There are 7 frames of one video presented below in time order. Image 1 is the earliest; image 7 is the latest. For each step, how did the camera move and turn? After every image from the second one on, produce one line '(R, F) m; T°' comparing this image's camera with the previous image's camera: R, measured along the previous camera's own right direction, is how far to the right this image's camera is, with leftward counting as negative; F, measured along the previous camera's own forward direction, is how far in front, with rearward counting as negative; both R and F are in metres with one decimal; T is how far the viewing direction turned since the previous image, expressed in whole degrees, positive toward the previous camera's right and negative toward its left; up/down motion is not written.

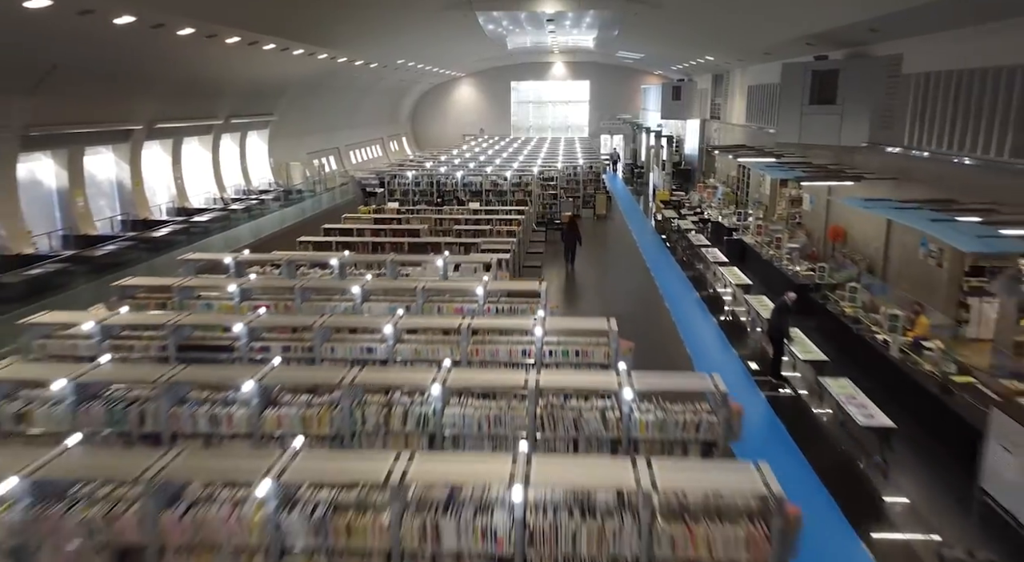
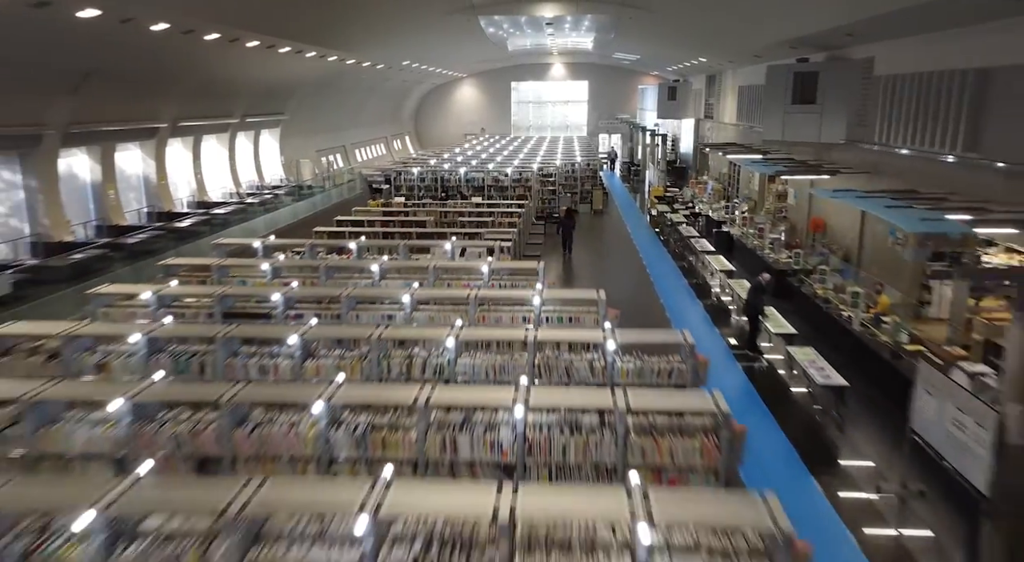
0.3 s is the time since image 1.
(0.0, -0.8) m; 0°
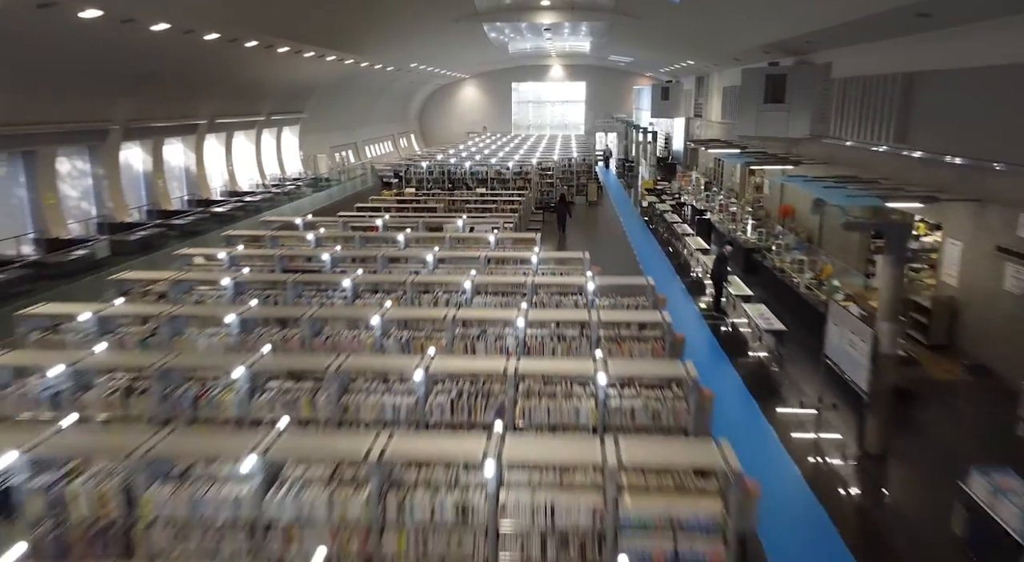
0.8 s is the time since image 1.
(+0.8, -0.6) m; -1°
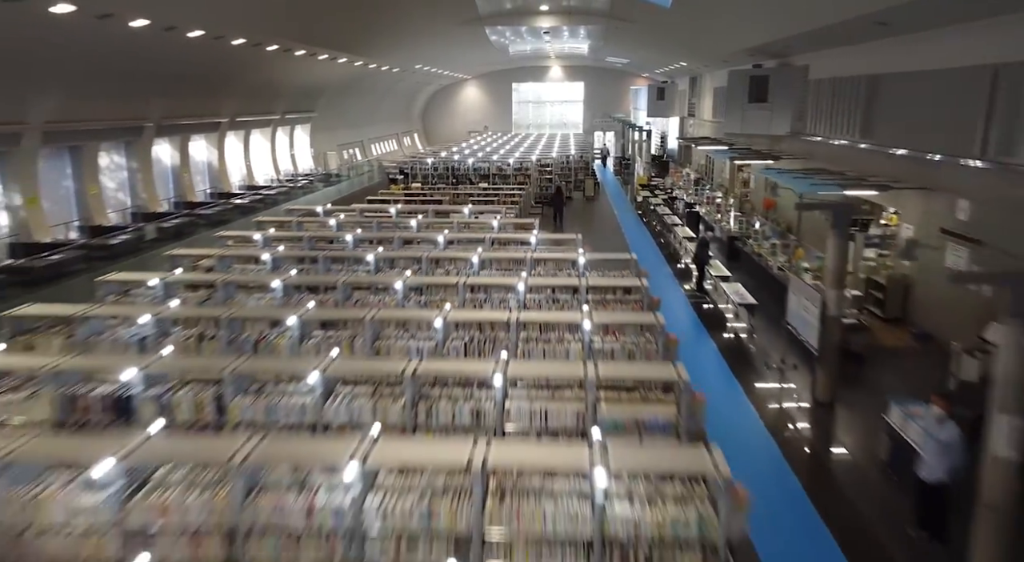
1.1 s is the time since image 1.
(0.0, -1.0) m; 0°
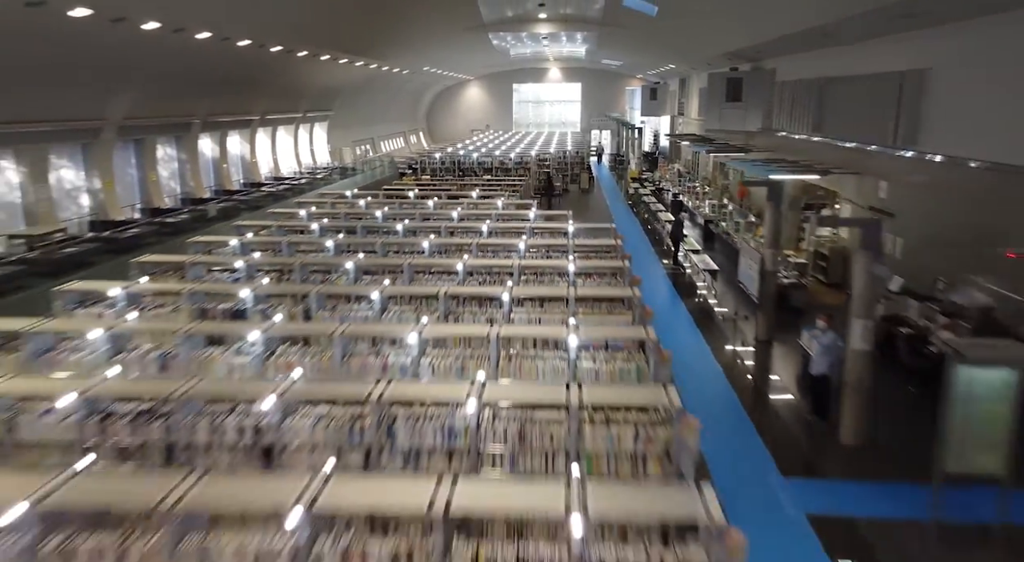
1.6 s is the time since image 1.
(0.0, -1.8) m; 0°
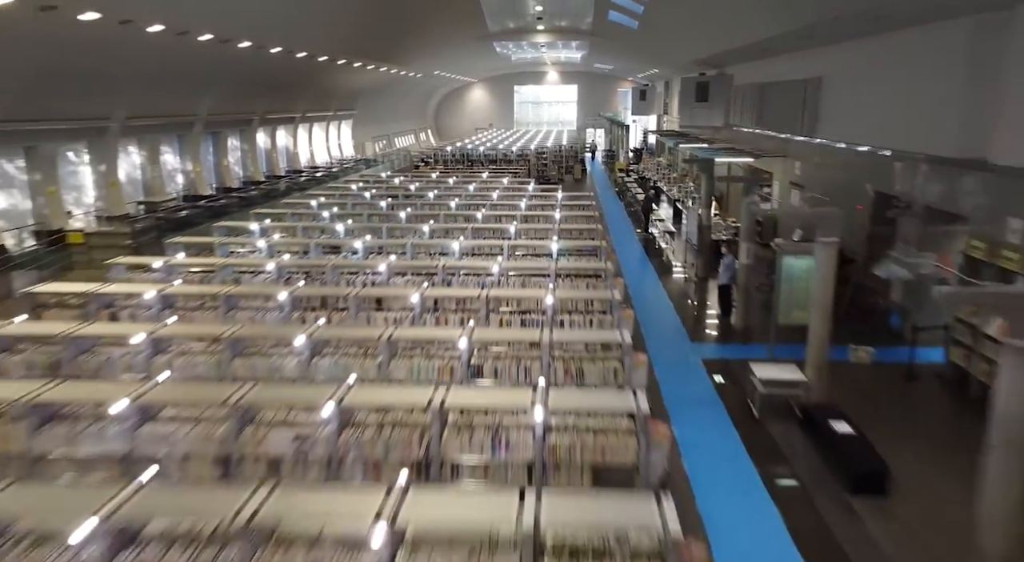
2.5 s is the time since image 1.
(-0.1, -3.2) m; 0°
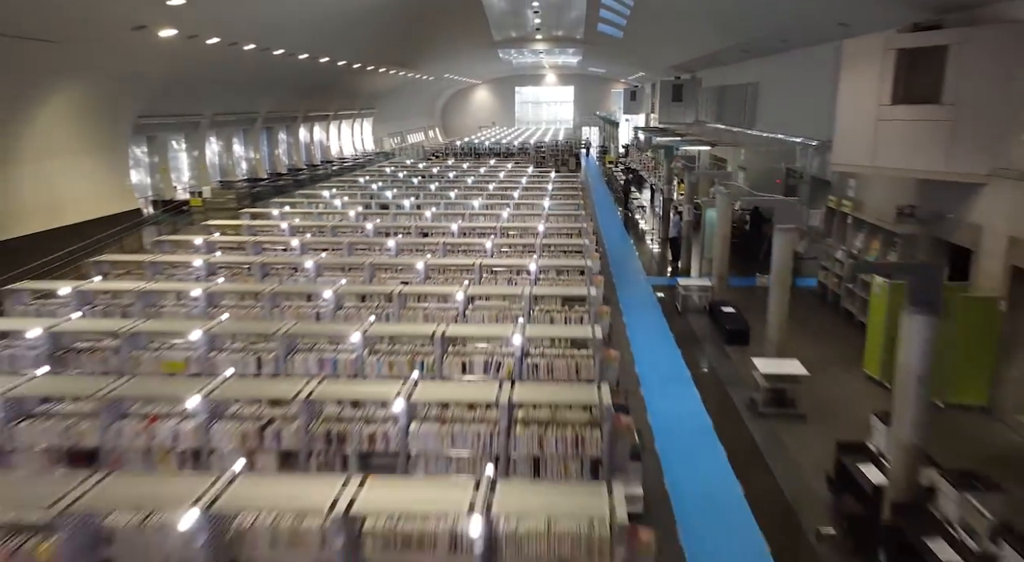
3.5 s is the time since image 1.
(-0.1, -3.4) m; 0°
